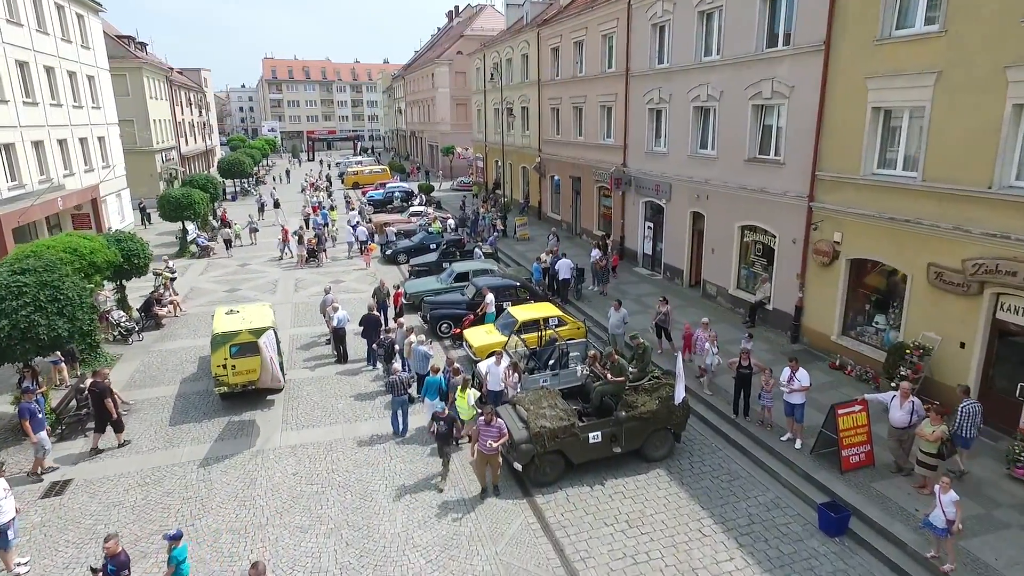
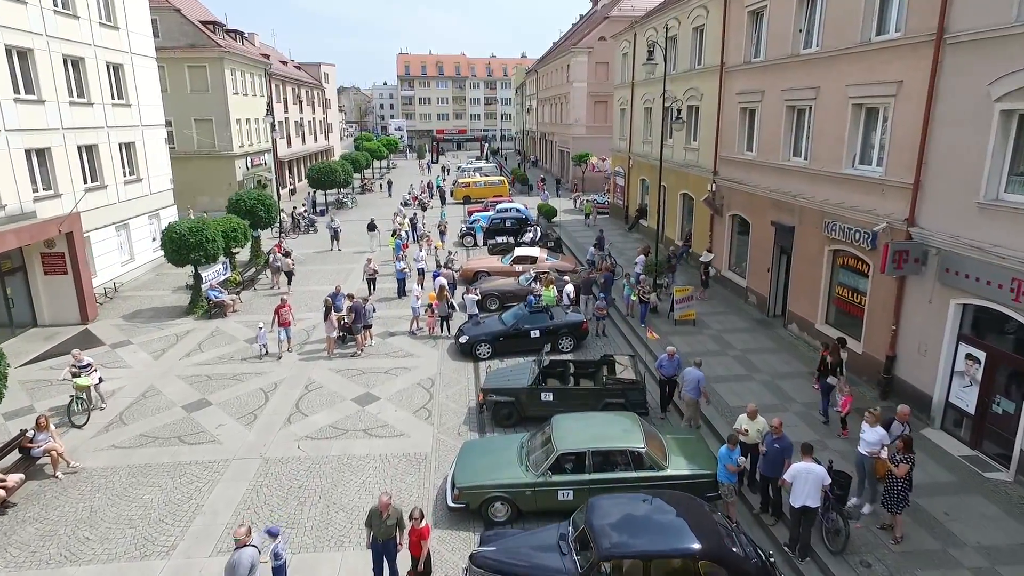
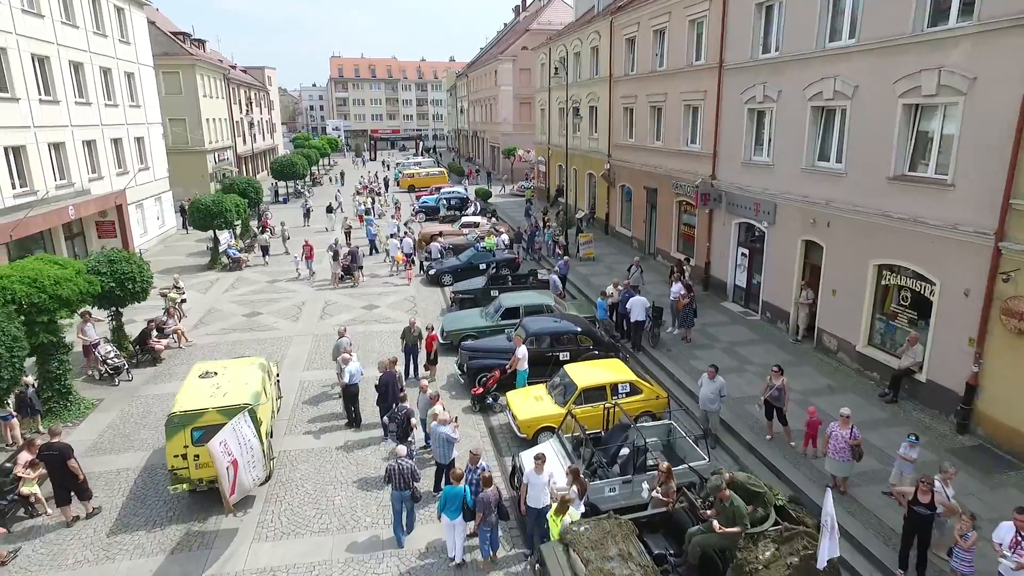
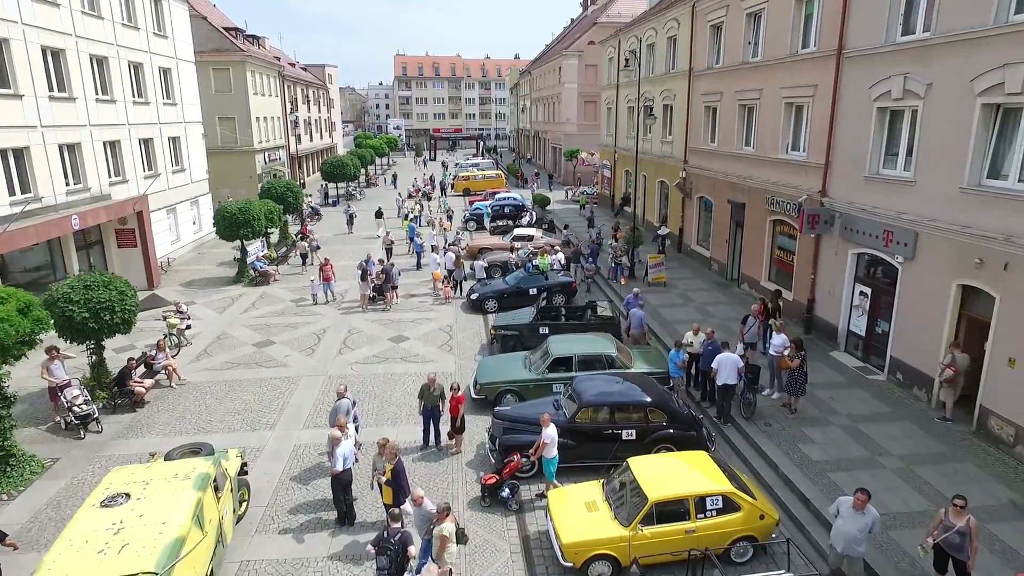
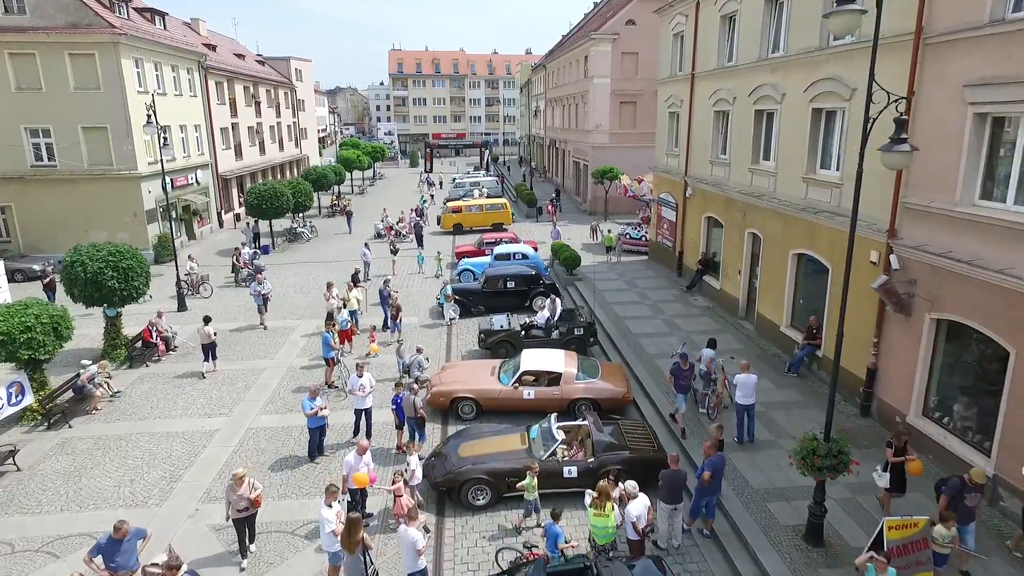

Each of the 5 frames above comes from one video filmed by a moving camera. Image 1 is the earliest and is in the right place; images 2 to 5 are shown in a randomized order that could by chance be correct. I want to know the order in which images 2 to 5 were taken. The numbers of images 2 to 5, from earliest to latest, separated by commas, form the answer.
3, 4, 2, 5
